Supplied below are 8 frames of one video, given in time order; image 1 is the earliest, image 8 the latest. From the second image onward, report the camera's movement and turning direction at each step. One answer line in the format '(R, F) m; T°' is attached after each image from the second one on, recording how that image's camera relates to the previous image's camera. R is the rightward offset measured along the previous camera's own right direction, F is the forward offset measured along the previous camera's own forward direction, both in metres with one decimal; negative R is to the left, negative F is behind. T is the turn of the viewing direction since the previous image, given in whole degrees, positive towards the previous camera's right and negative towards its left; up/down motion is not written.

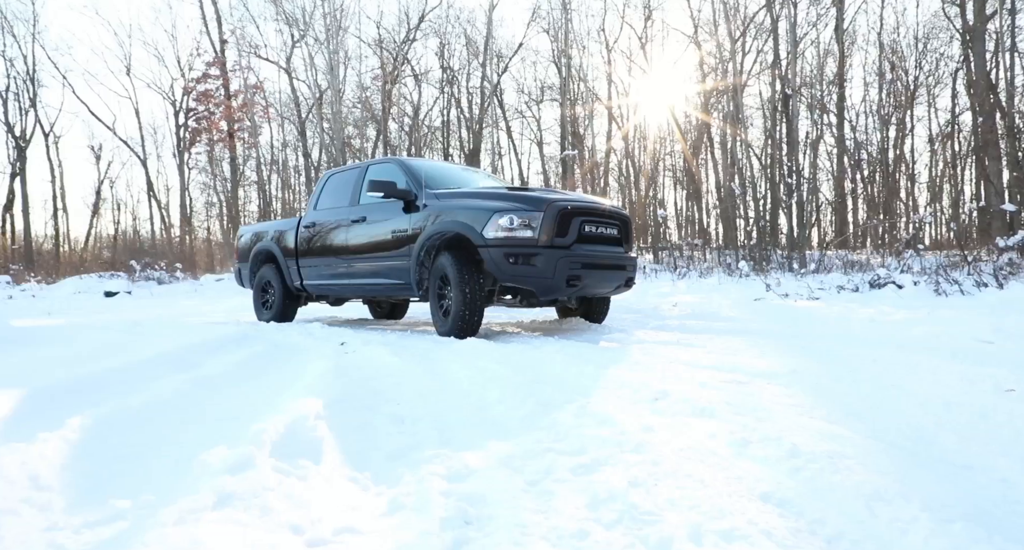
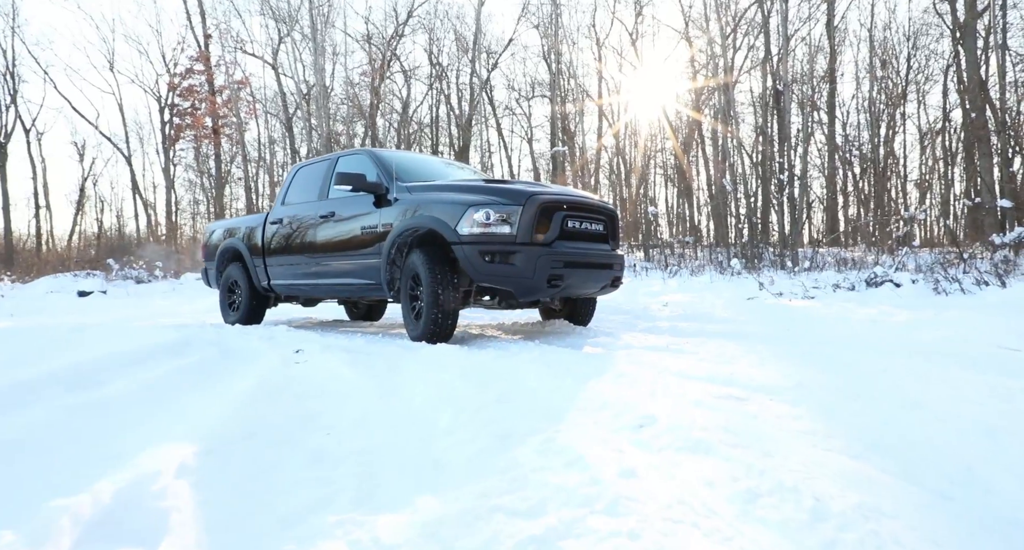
(+0.1, +0.4) m; +1°
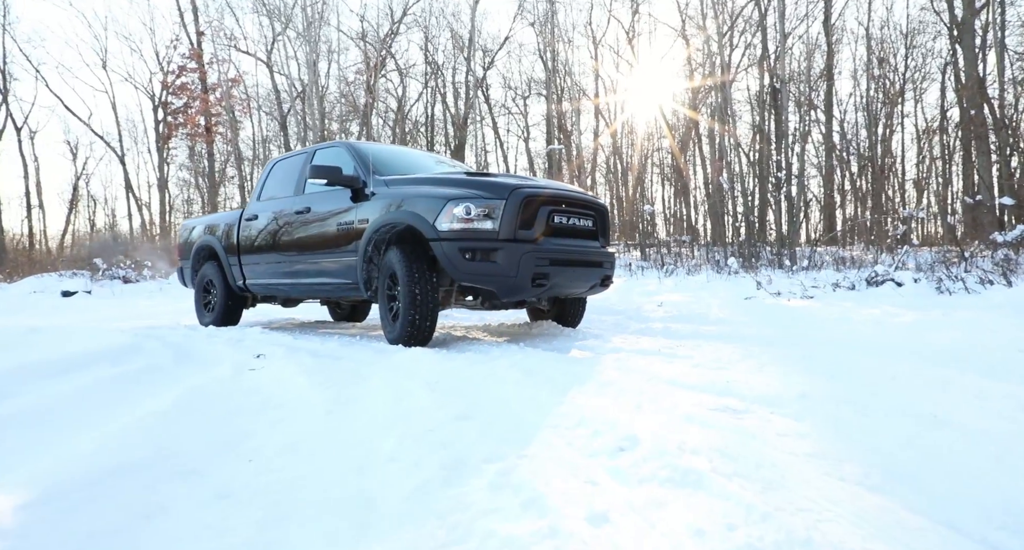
(+0.1, +0.3) m; 0°
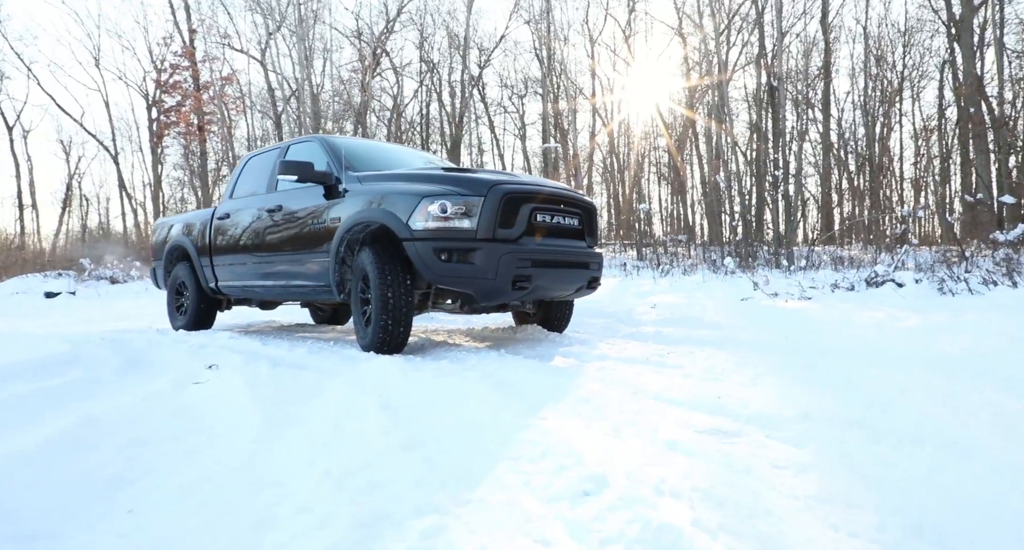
(+0.1, +0.3) m; 0°
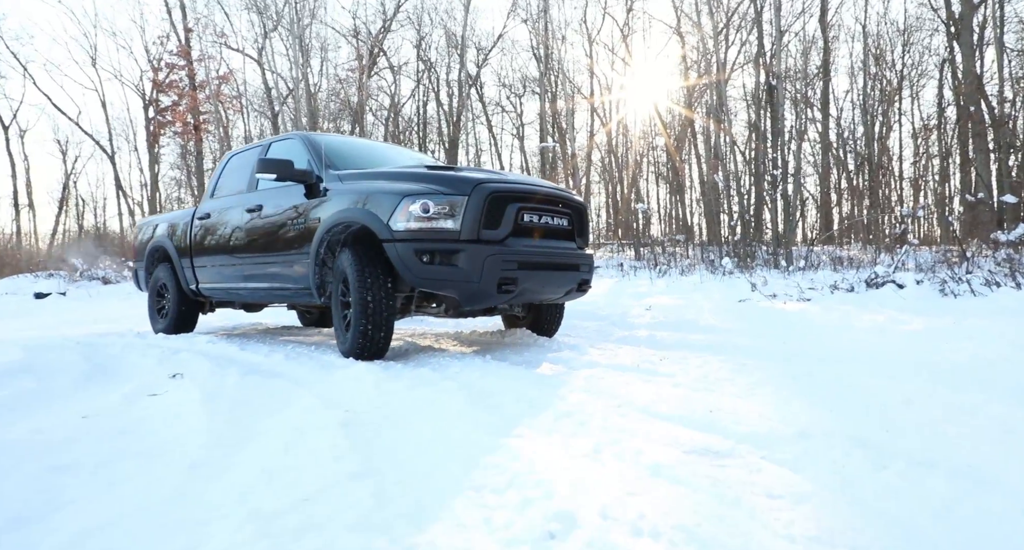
(+0.1, +0.2) m; 0°
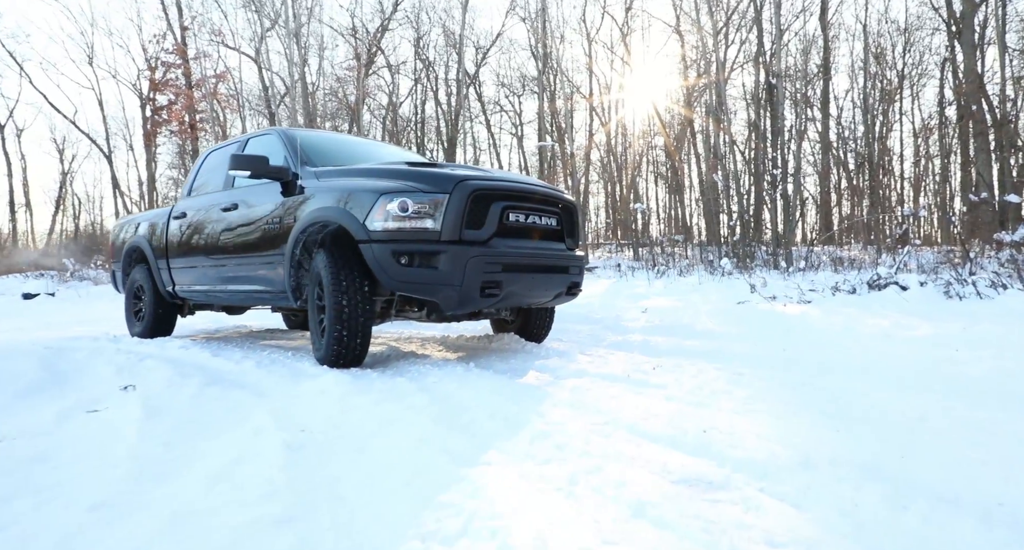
(+0.1, +0.3) m; 0°
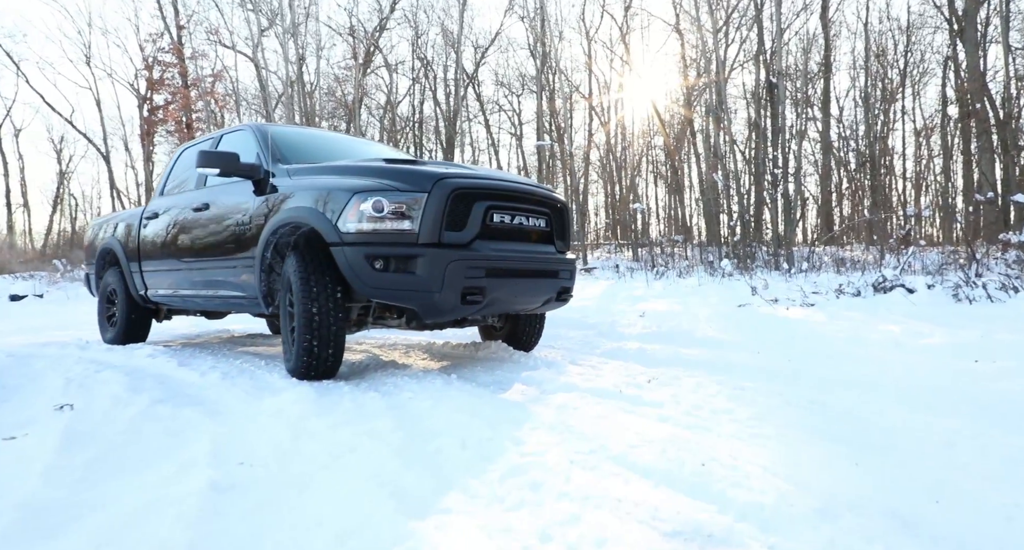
(+0.1, +0.3) m; 0°
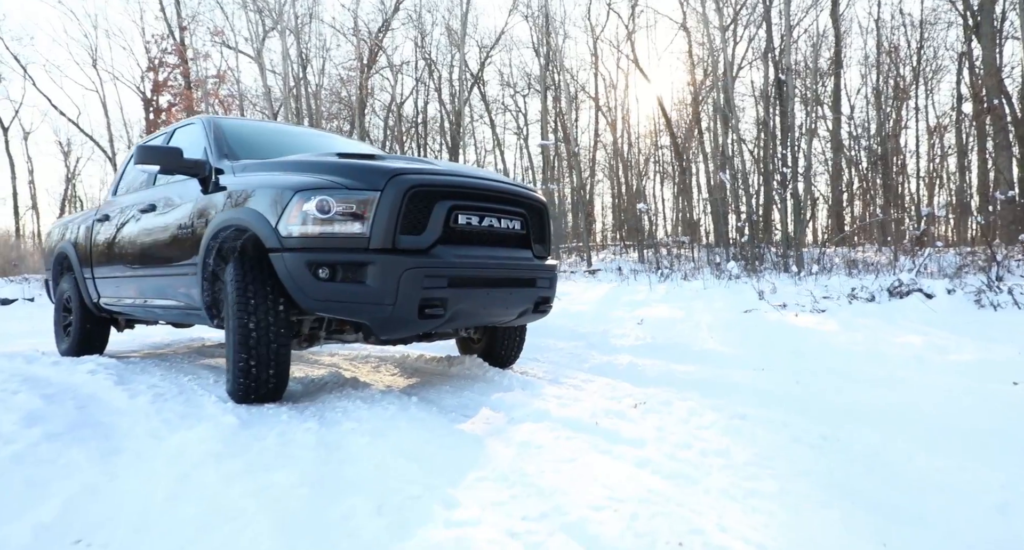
(+0.2, +0.5) m; -1°
